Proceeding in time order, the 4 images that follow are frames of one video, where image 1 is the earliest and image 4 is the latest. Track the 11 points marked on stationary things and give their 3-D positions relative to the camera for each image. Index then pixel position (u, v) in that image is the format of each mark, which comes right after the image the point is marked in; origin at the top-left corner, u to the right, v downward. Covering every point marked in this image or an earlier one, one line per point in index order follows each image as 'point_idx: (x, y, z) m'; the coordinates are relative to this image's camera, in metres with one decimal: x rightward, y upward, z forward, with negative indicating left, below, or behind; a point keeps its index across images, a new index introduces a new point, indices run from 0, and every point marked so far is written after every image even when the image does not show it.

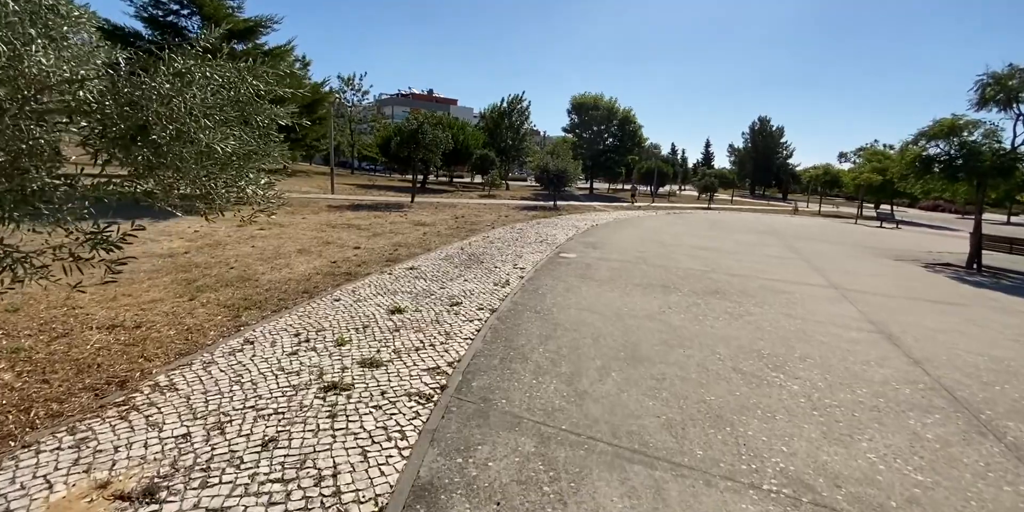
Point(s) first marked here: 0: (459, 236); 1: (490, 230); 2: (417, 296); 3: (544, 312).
0: (-1.4, +0.5, +13.0) m
1: (-0.7, +0.8, +14.5) m
2: (-1.4, -0.6, +7.1) m
3: (+0.4, -0.8, +6.5) m
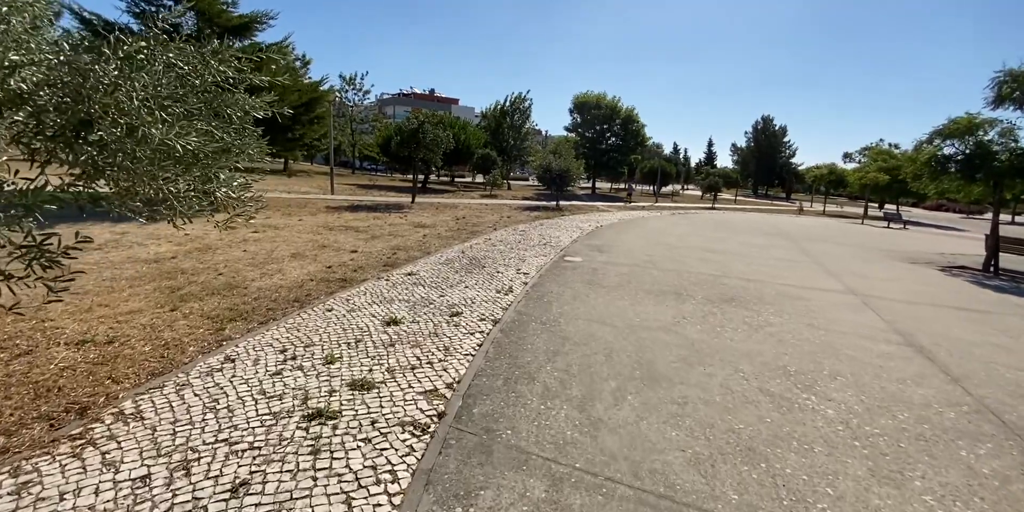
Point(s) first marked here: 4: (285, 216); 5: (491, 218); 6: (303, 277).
0: (-1.4, +0.4, +12.6) m
1: (-0.6, +0.7, +14.1) m
2: (-1.3, -0.7, +6.6) m
3: (+0.5, -0.8, +6.0) m
4: (-6.6, +1.2, +14.0) m
5: (-0.8, +1.4, +18.2) m
6: (-3.5, -0.4, +8.0) m
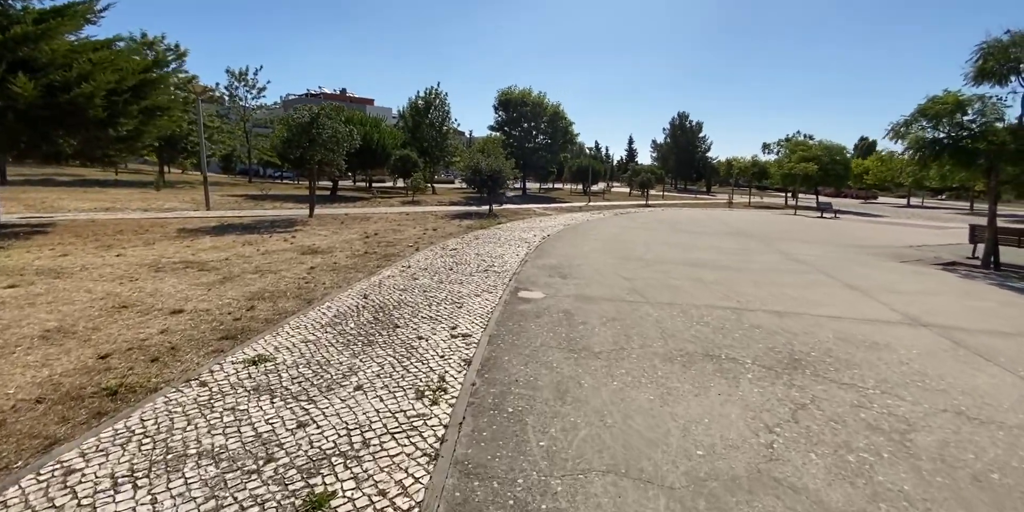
0: (-2.7, -0.3, +8.9) m
1: (-2.2, 0.0, +10.5) m
2: (-1.8, -1.3, +3.0) m
3: (+0.1, -1.4, +2.7) m
4: (-8.2, +0.1, +9.5) m
5: (-3.0, +0.7, +14.5) m
6: (-4.1, -1.2, +4.0) m
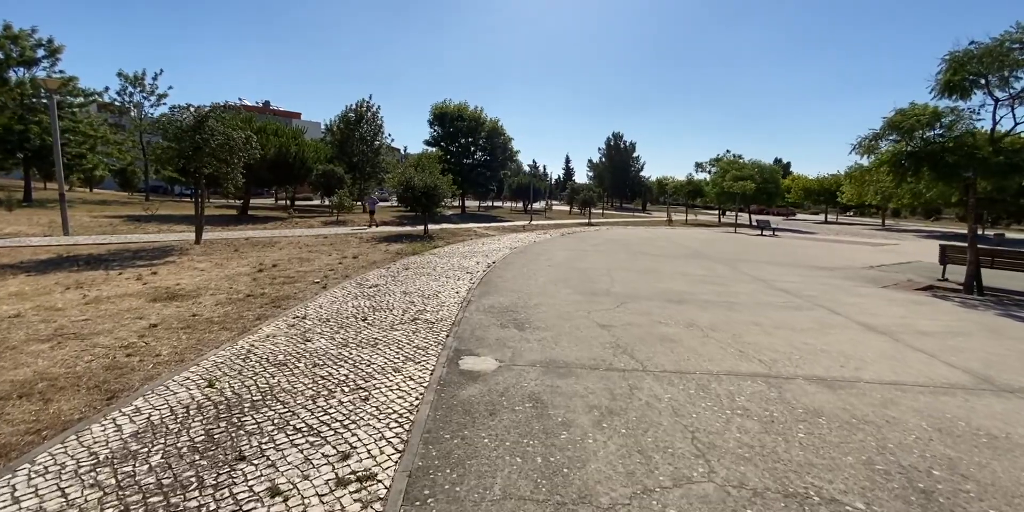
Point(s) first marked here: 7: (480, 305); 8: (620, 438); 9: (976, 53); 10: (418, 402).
0: (-3.5, -0.9, +6.2) m
1: (-3.2, -0.7, +7.8) m
2: (-1.8, -1.7, +0.4) m
3: (+0.1, -1.8, +0.3) m
4: (-9.0, -0.6, +6.1) m
5: (-4.6, -0.1, +11.7) m
6: (-4.3, -1.6, +1.1) m
7: (-0.5, -0.8, +7.6) m
8: (+0.8, -1.3, +3.5) m
9: (+11.1, +4.9, +11.5) m
10: (-0.8, -1.2, +4.1) m
